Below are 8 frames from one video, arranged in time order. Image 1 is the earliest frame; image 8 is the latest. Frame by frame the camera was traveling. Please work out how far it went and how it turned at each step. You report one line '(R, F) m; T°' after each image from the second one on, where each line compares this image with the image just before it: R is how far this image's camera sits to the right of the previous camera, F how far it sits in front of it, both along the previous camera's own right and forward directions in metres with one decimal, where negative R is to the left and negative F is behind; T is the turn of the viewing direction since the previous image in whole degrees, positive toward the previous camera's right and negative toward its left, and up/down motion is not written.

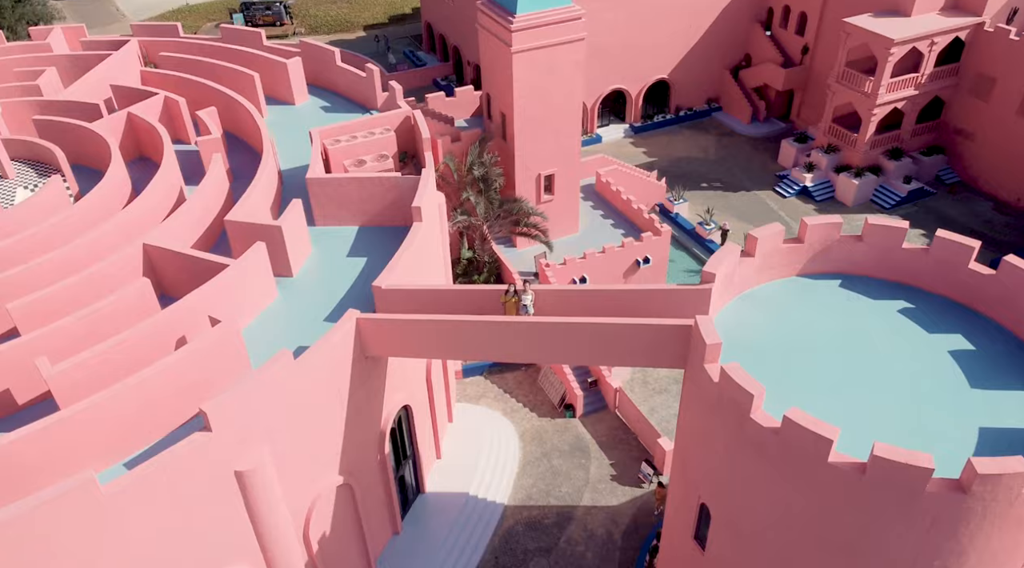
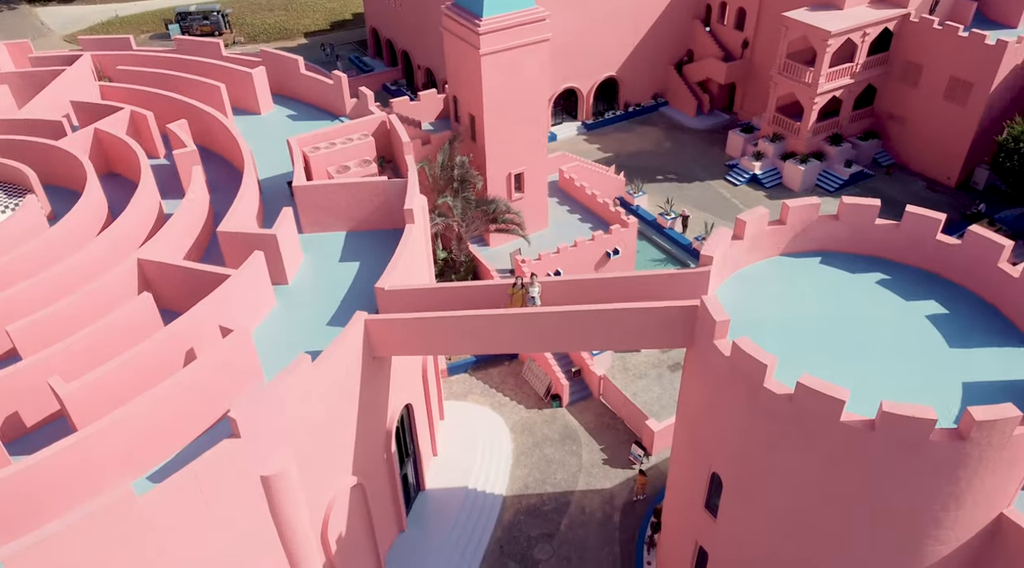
(-1.2, -0.5) m; +5°
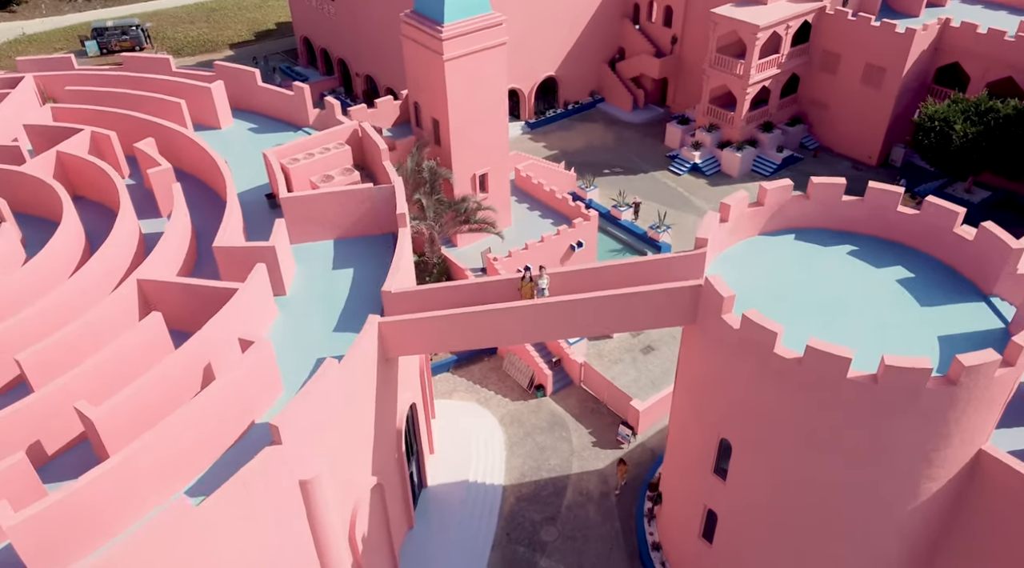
(-1.7, -0.6) m; +6°
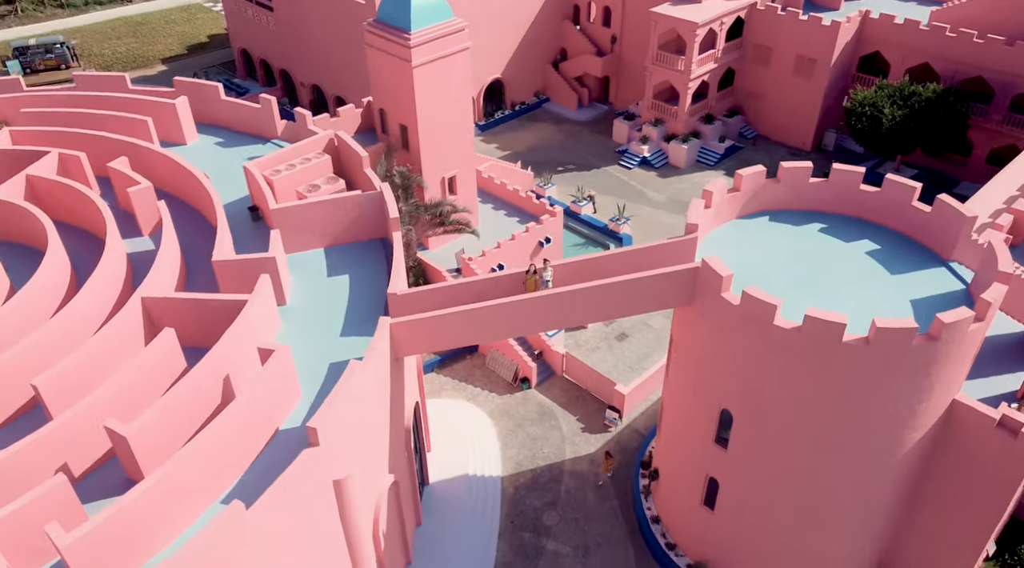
(-1.5, -0.6) m; +5°
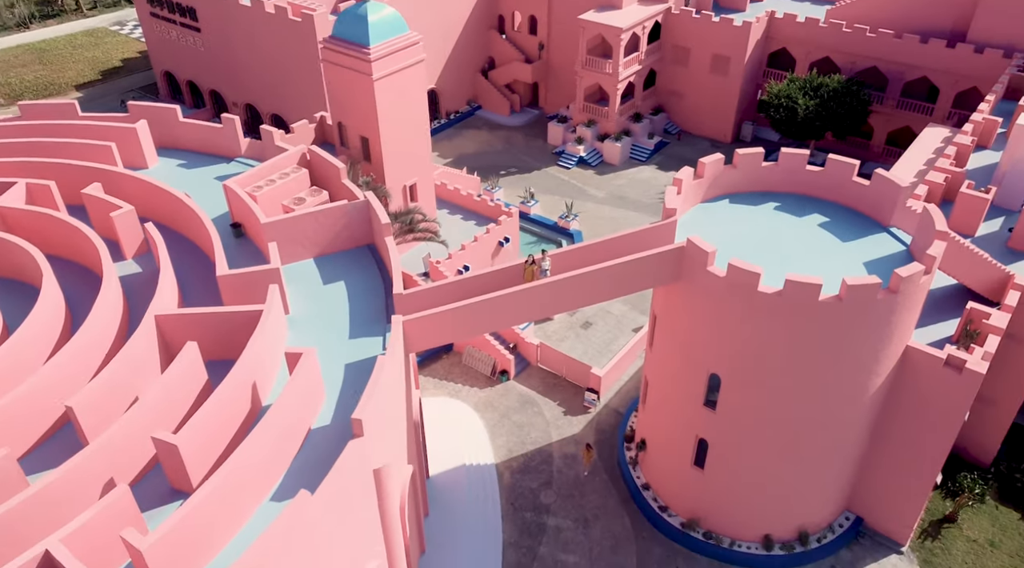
(-2.0, -1.1) m; +7°
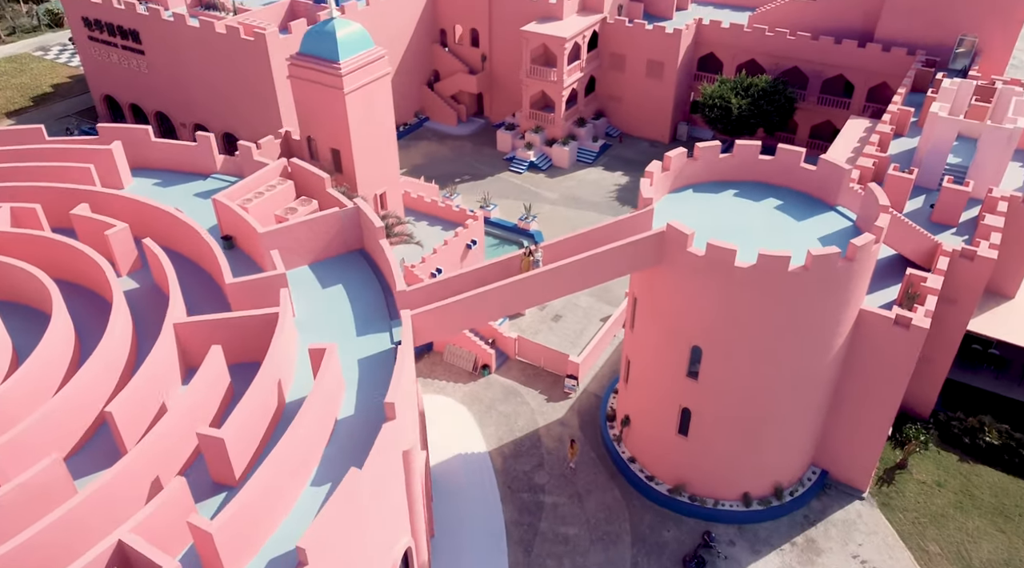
(-1.6, -1.3) m; +5°
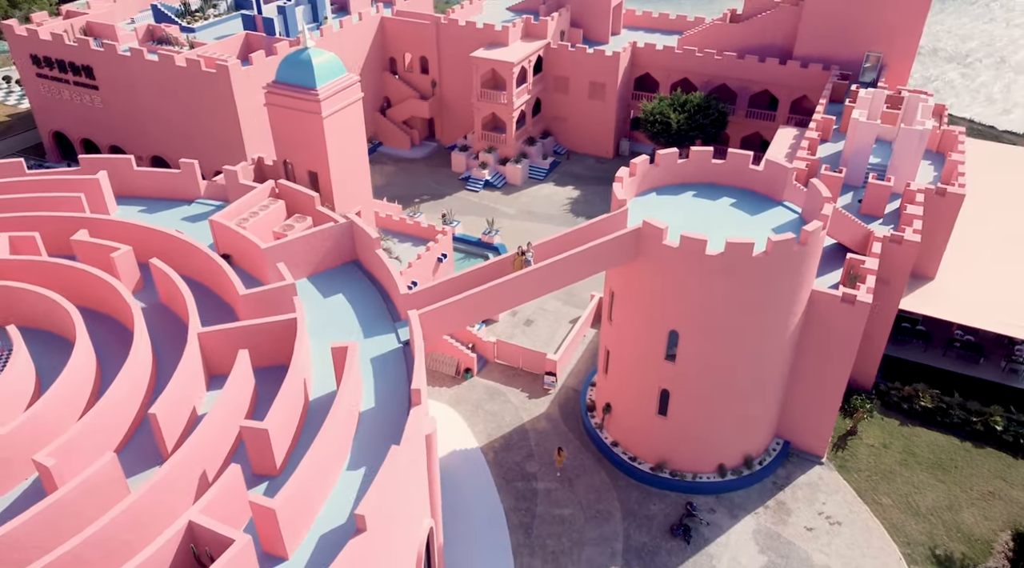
(-1.6, -1.6) m; +5°
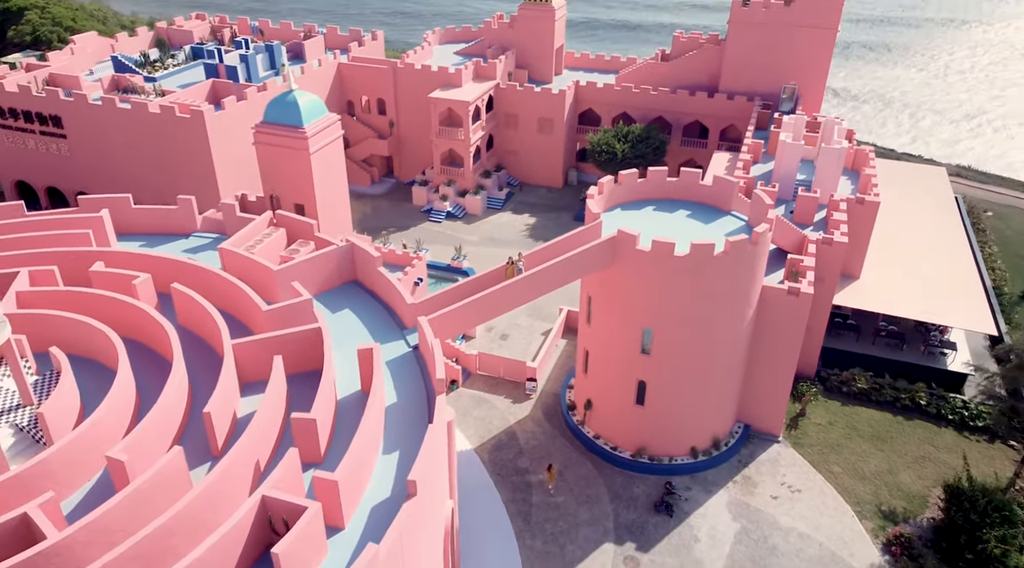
(-1.8, -2.4) m; +5°
